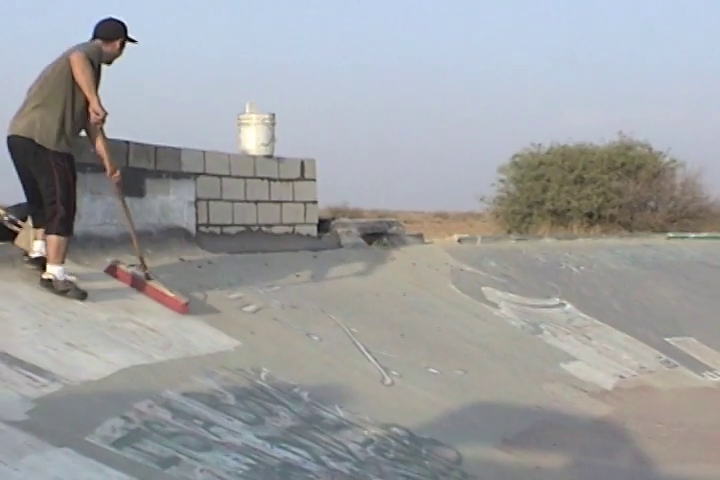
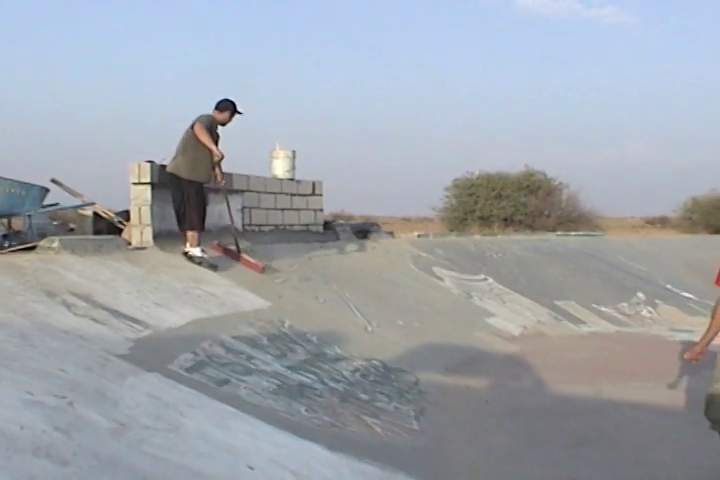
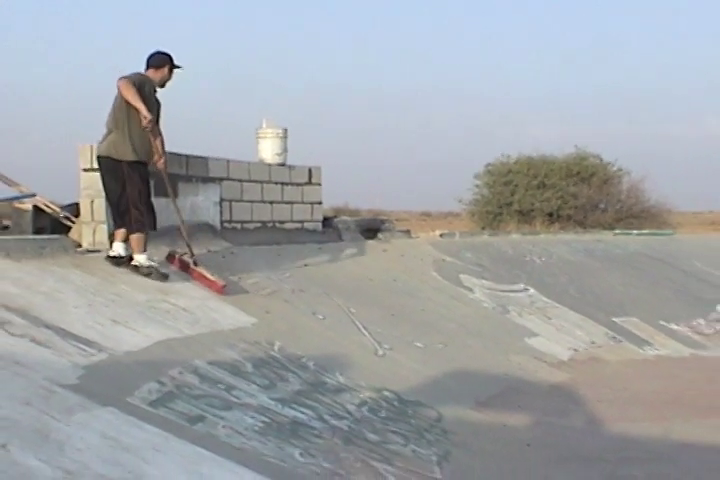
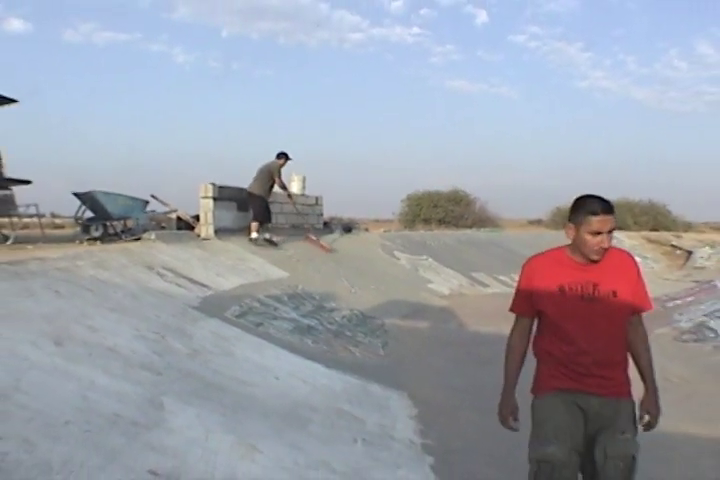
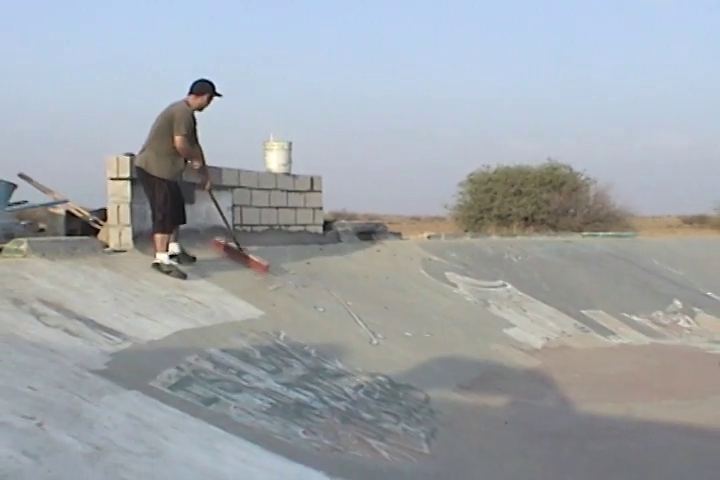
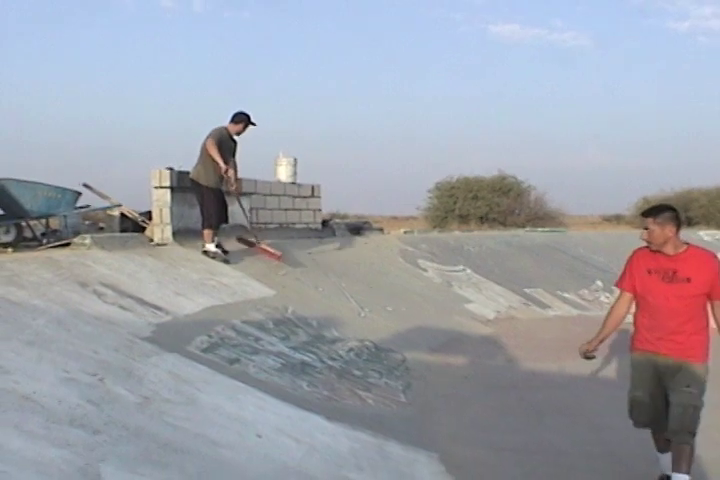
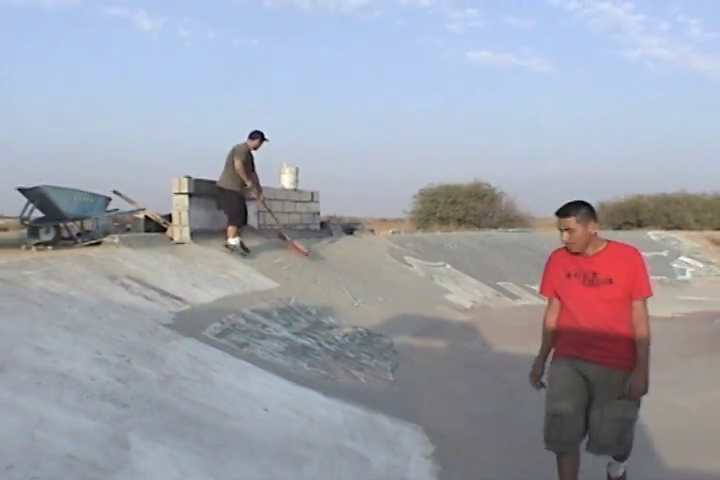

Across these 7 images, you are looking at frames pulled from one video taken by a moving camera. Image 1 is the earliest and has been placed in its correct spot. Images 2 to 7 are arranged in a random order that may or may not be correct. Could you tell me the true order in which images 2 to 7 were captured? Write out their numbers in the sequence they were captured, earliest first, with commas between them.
3, 5, 2, 6, 7, 4
